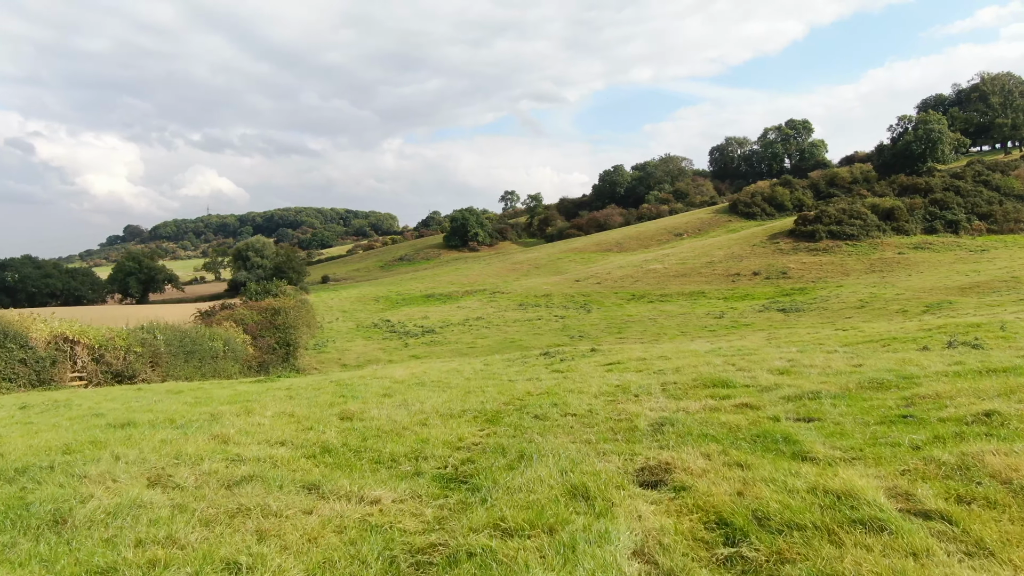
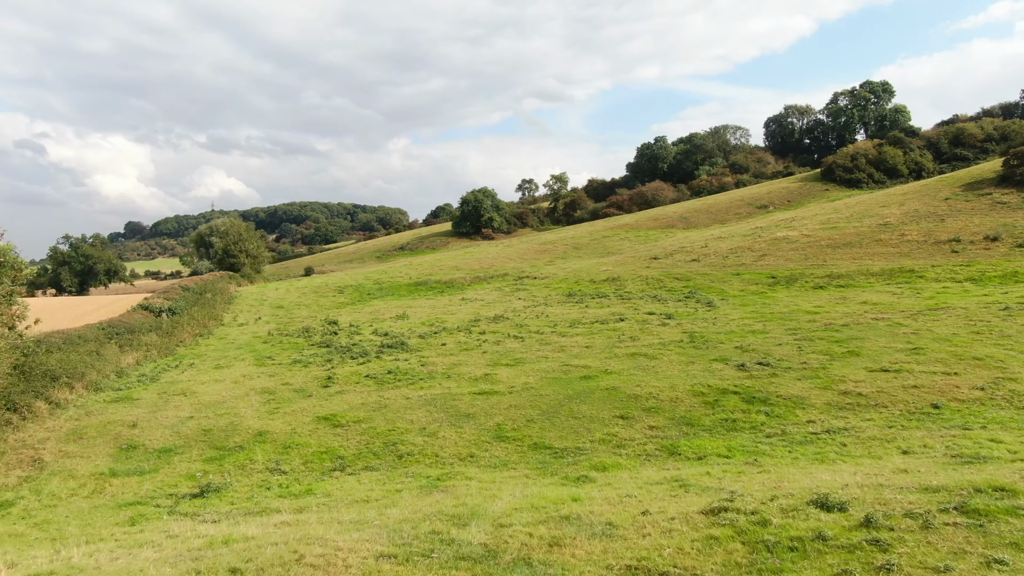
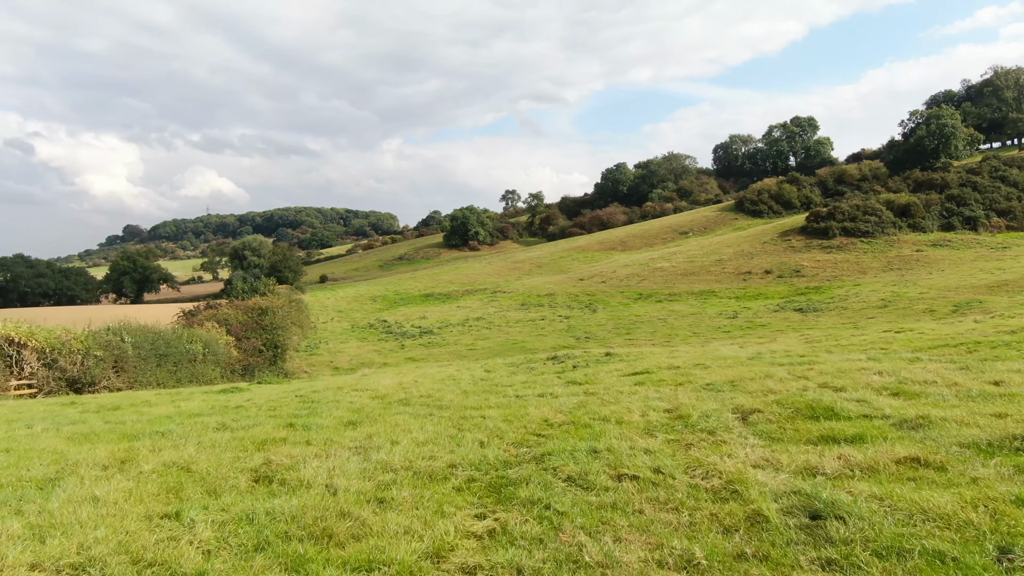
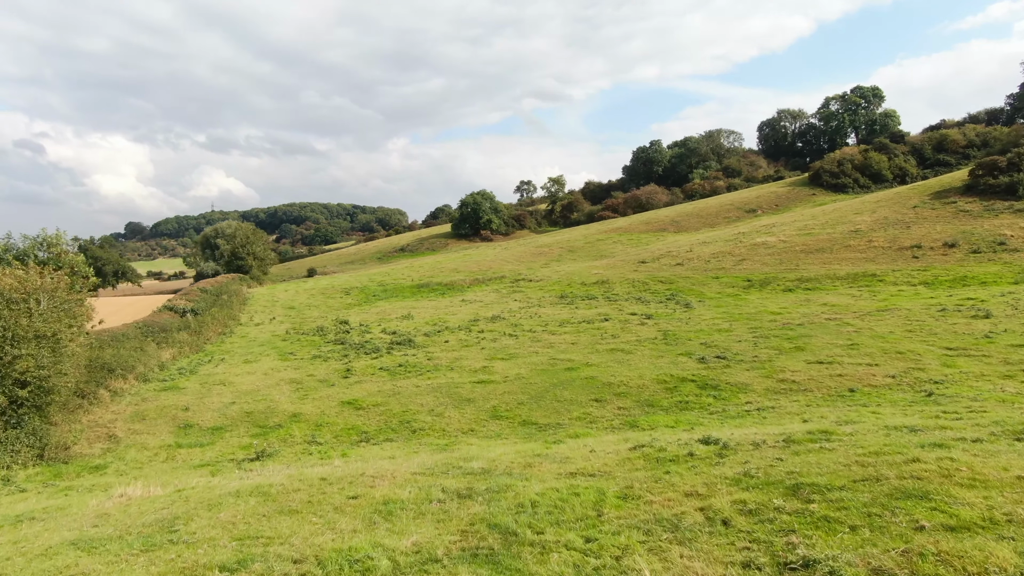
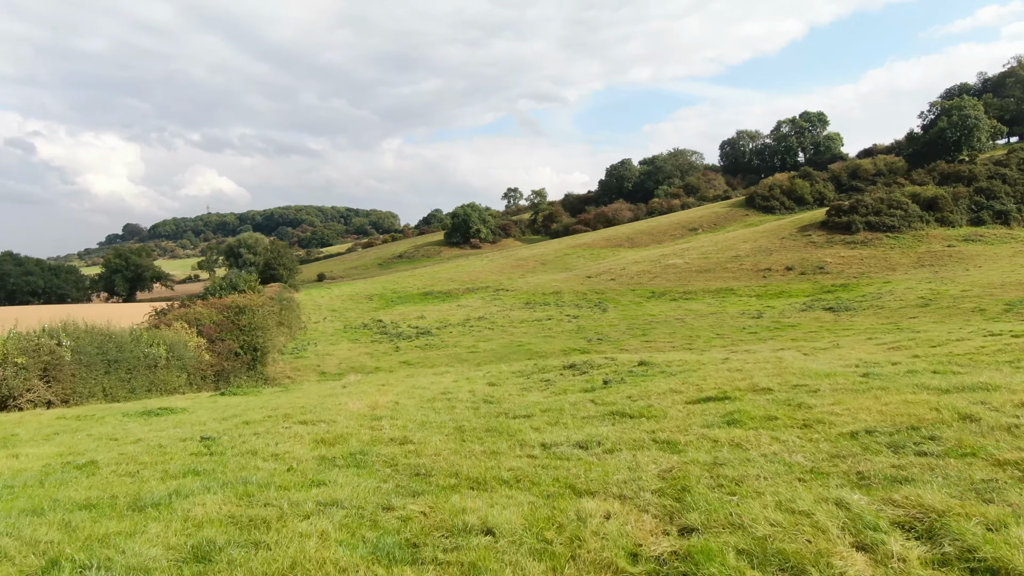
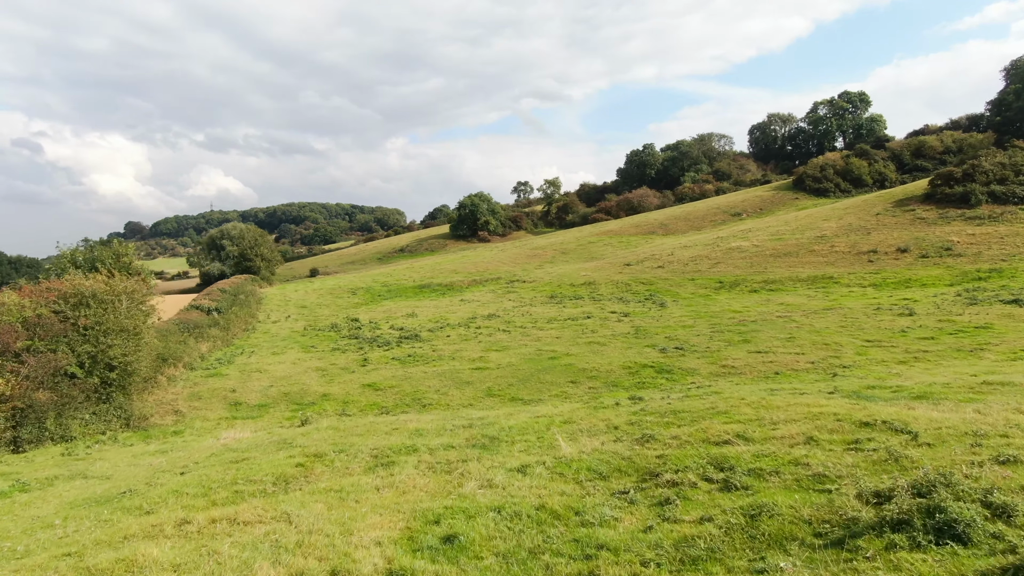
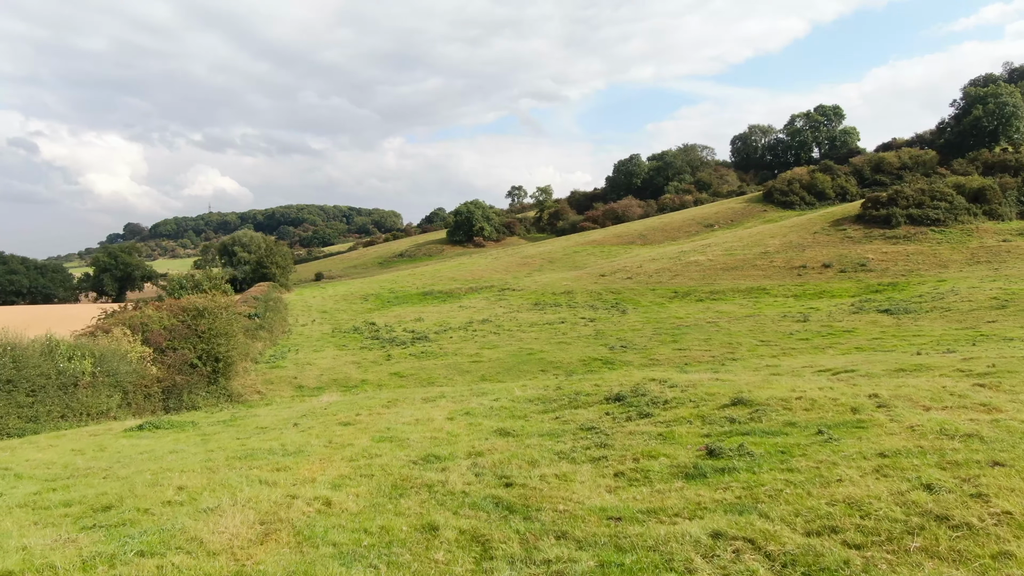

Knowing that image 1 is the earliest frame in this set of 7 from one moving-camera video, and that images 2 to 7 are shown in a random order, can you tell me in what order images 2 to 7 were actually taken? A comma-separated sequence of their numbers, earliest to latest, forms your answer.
3, 5, 7, 6, 4, 2
